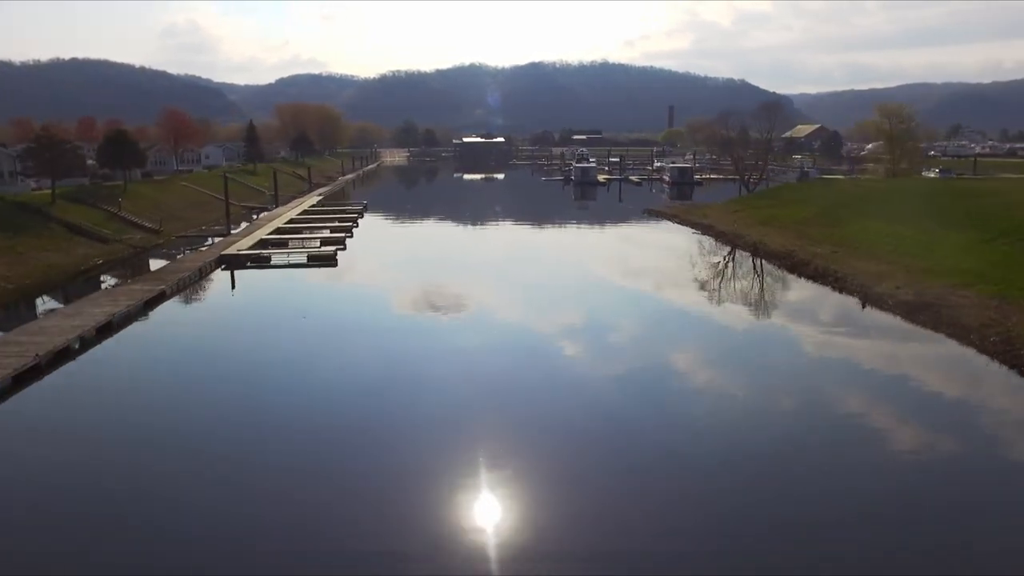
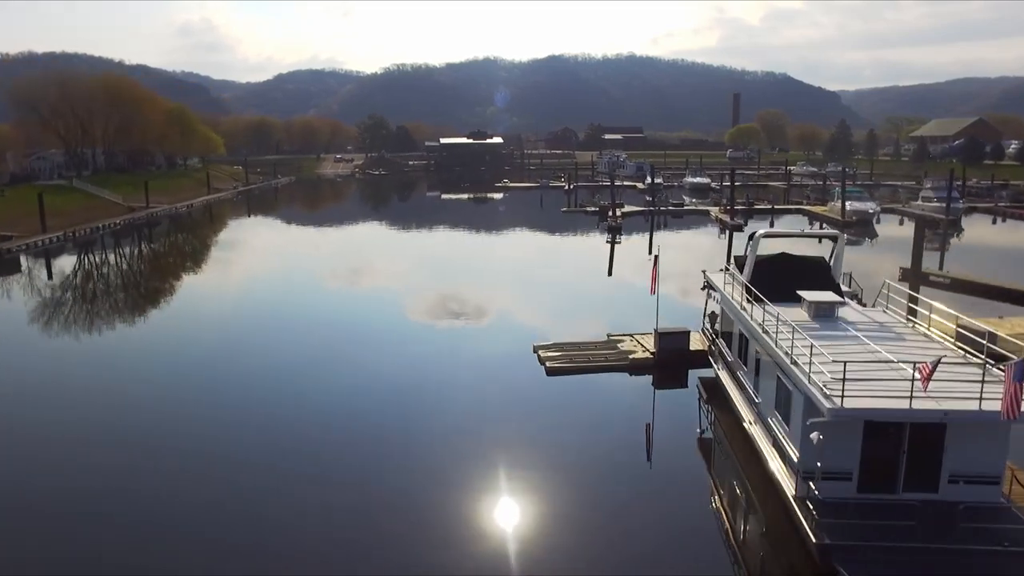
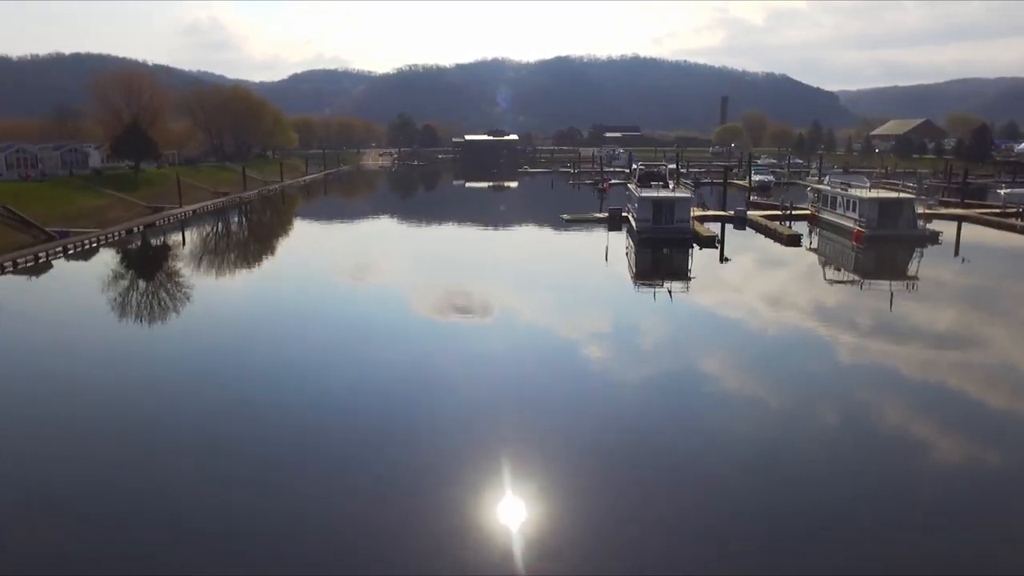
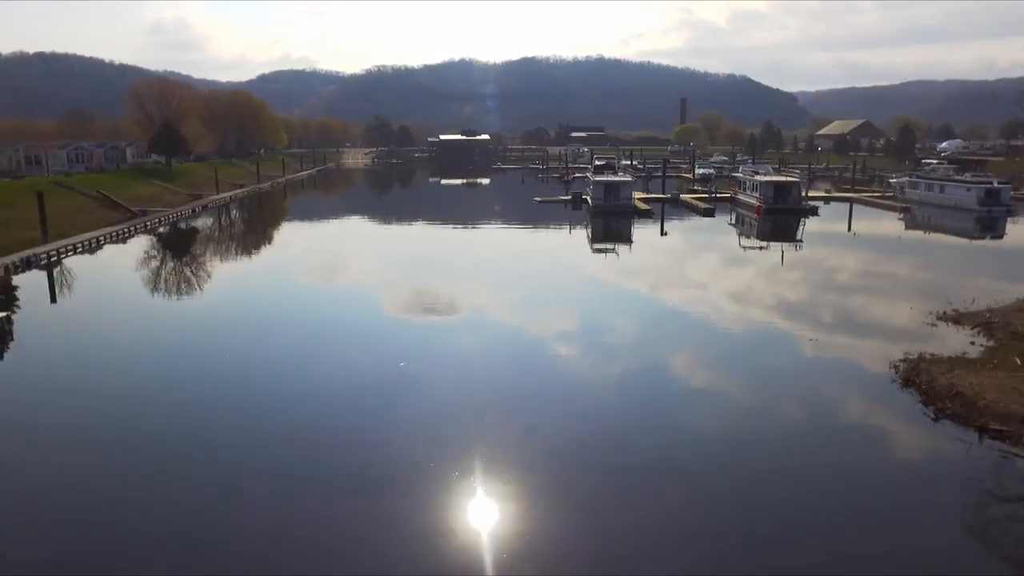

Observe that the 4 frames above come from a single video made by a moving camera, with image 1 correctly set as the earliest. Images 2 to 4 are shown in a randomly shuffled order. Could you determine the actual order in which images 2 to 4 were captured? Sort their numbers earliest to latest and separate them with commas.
4, 3, 2
